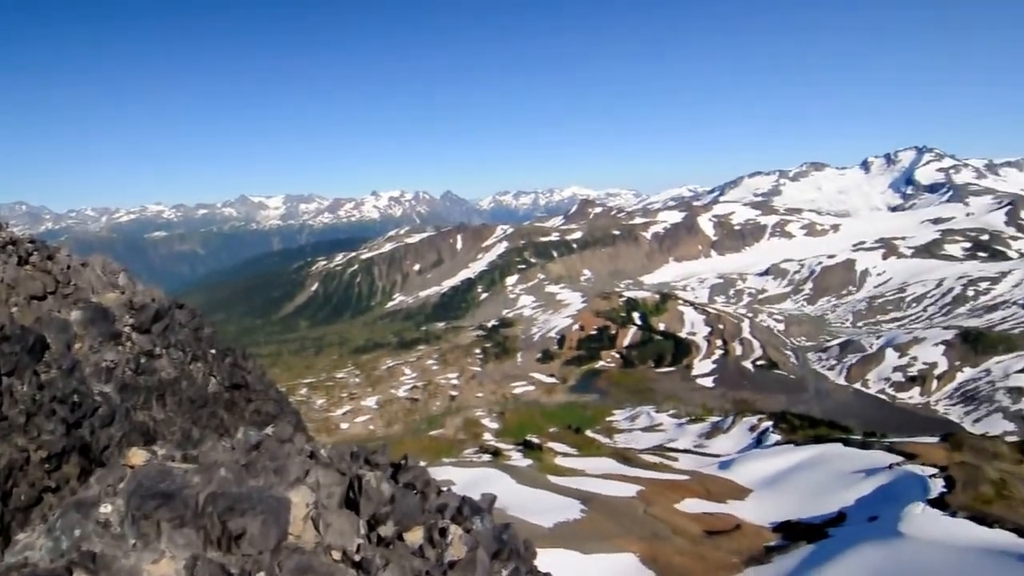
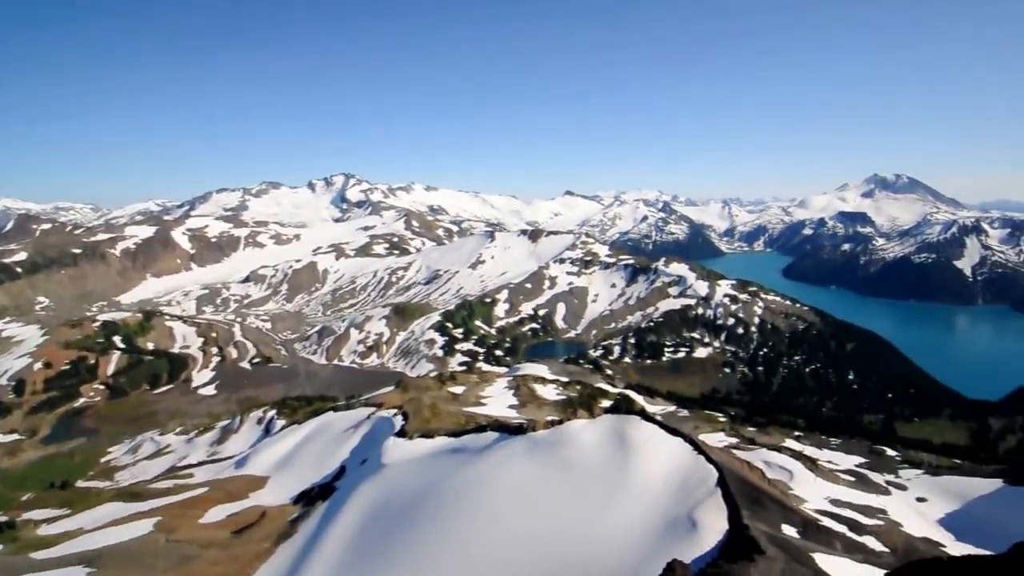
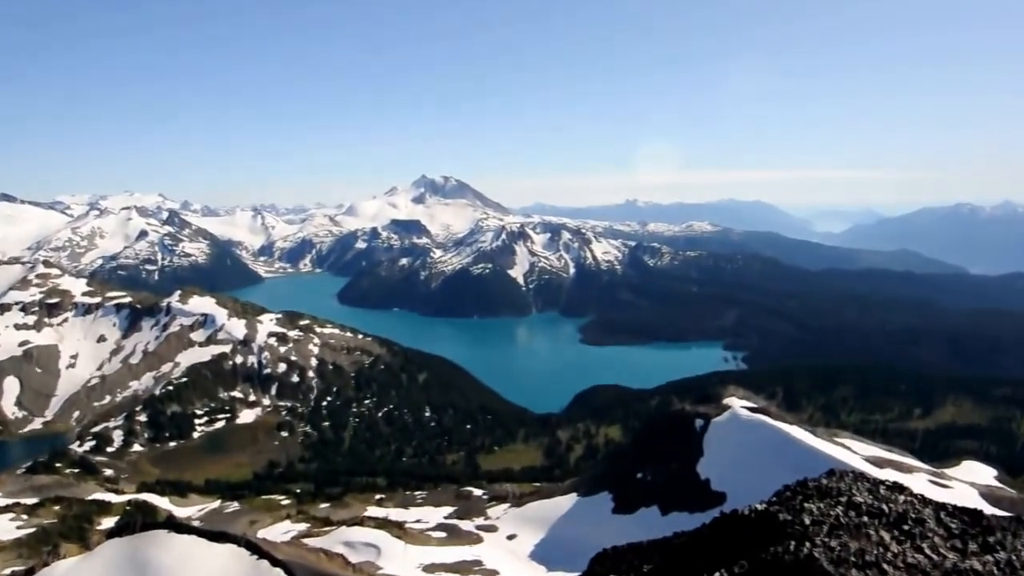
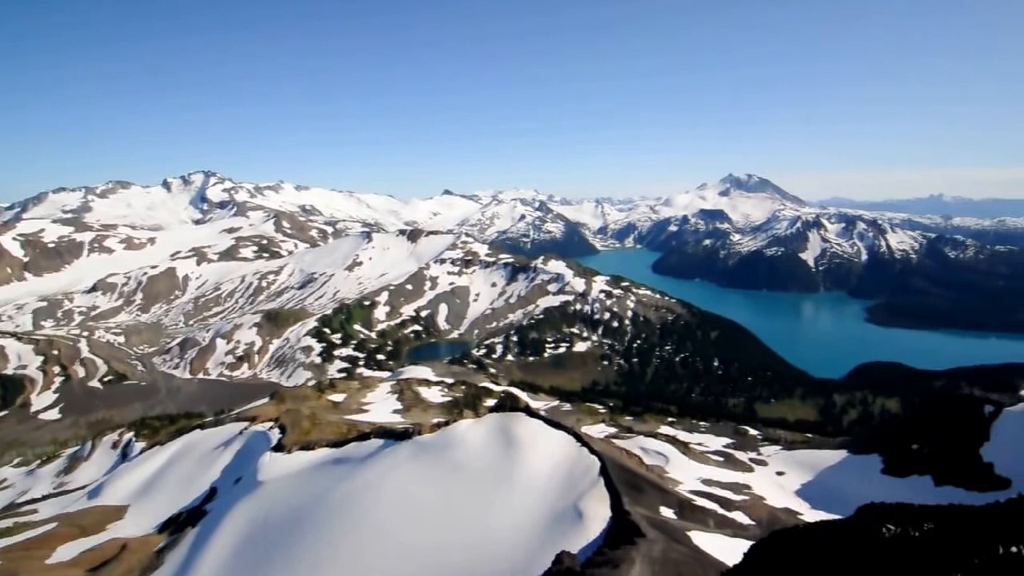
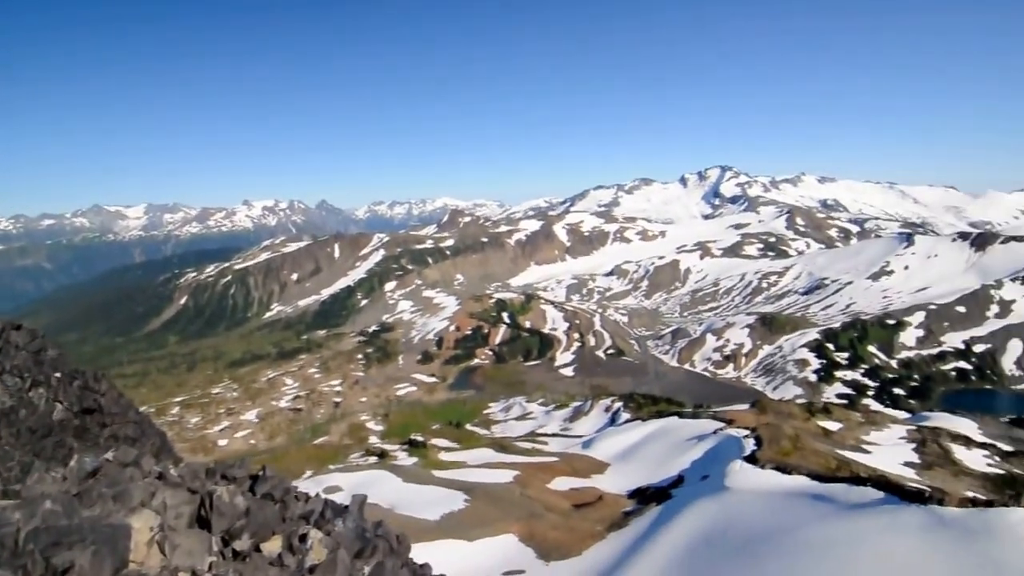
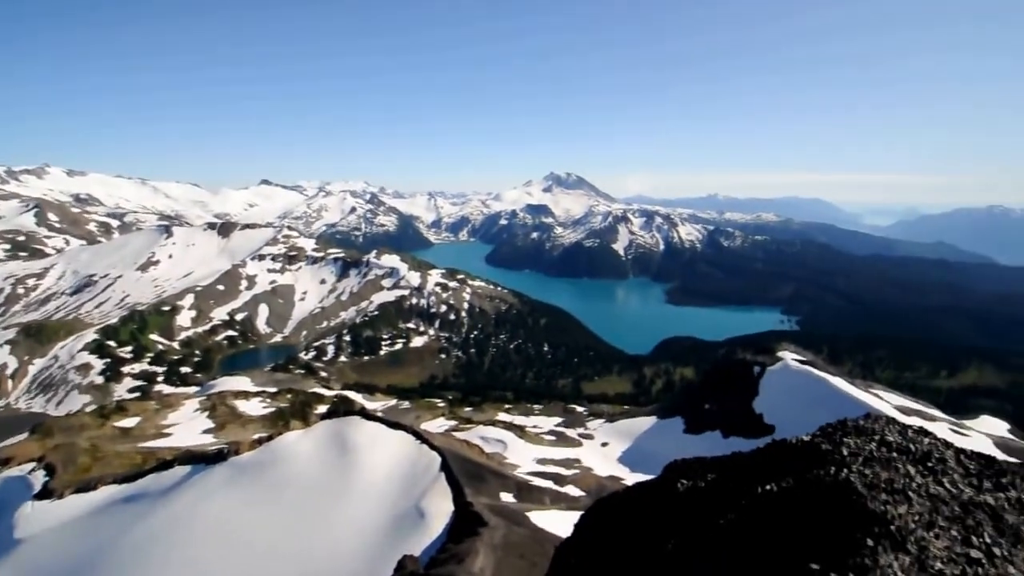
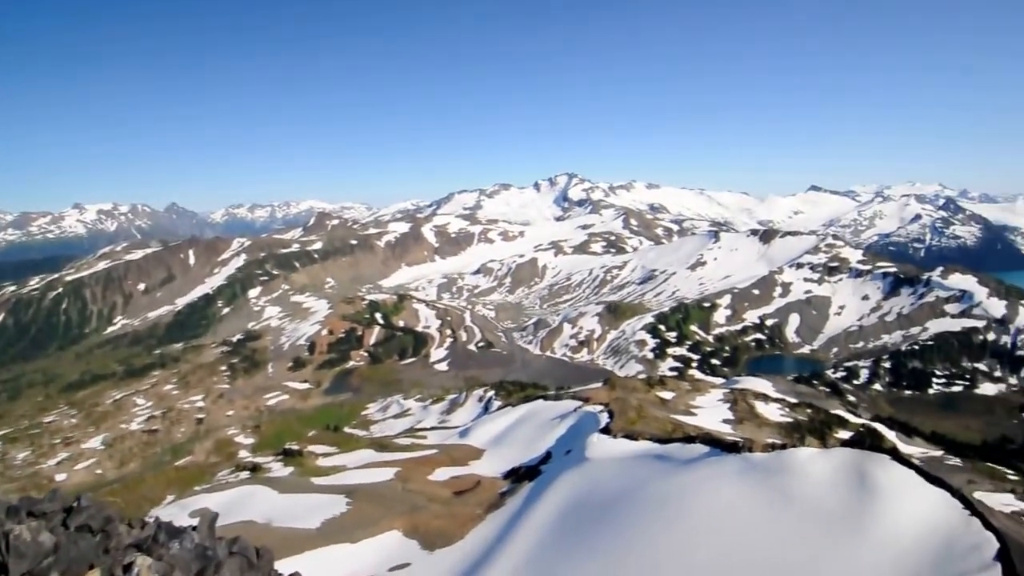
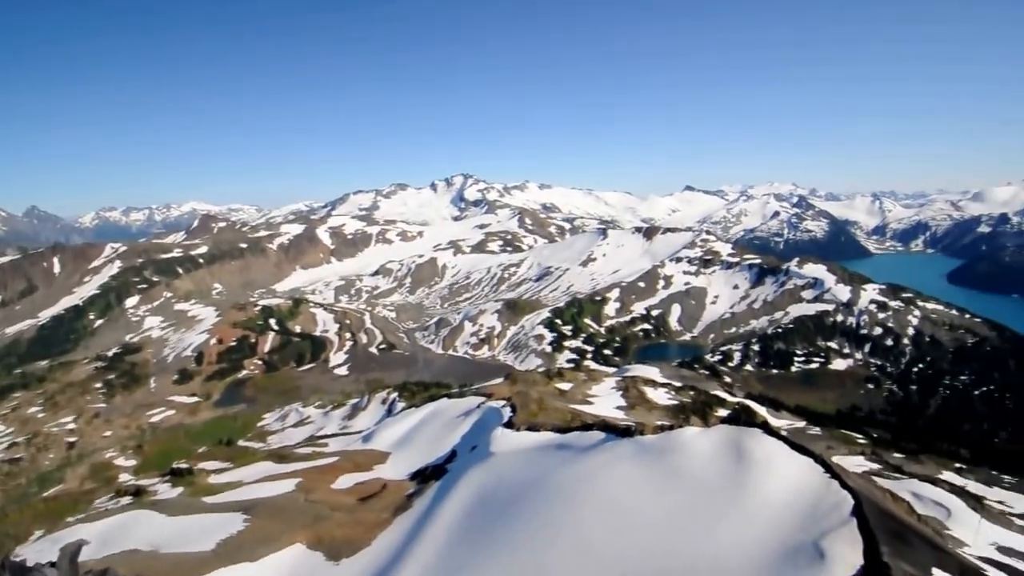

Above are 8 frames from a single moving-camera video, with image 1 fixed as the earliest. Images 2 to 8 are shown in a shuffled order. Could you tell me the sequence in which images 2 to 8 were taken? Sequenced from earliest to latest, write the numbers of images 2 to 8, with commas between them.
5, 7, 8, 2, 4, 6, 3
